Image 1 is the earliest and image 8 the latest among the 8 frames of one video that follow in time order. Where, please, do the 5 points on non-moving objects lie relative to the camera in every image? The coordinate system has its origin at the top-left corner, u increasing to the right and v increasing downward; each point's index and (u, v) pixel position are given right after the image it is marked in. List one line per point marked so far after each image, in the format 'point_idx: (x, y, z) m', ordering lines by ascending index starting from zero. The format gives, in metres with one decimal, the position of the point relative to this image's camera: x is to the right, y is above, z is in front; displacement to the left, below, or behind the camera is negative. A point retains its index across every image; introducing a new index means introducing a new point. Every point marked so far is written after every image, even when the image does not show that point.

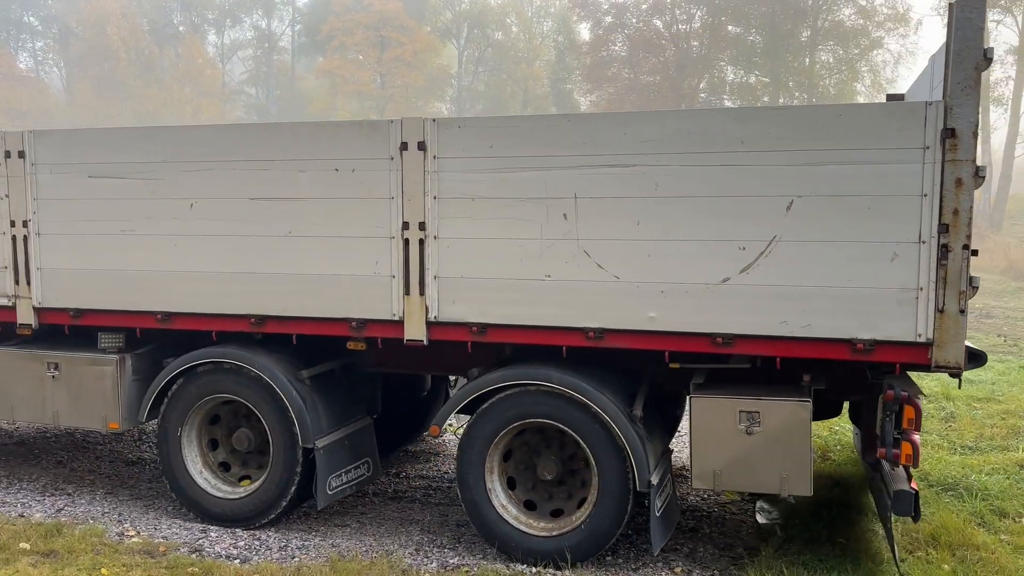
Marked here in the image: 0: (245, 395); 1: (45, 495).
0: (-1.3, -0.5, +4.1) m
1: (-2.5, -1.1, +4.7) m
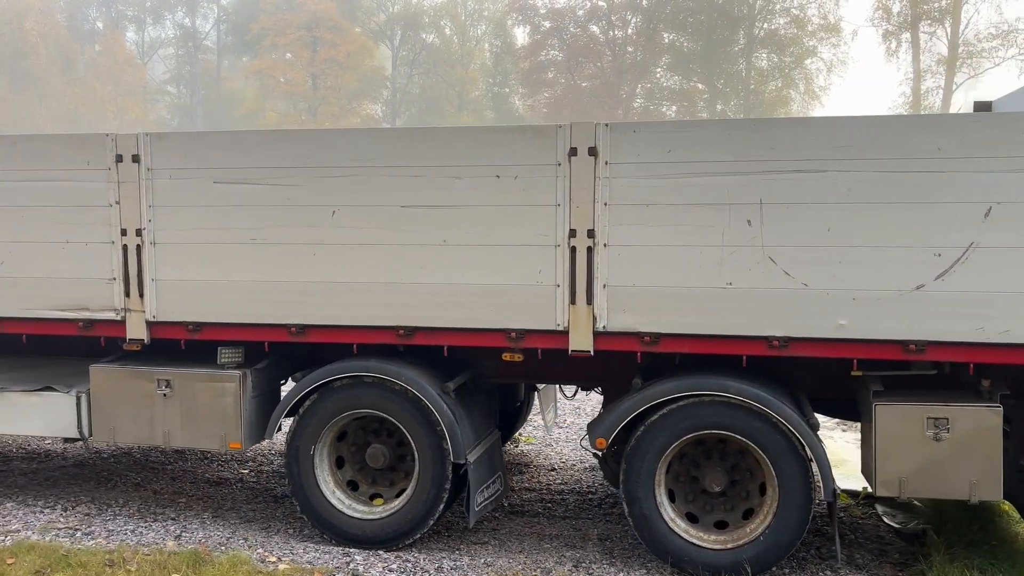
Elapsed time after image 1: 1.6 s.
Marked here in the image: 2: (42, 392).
0: (-0.6, -0.6, +4.0) m
1: (-1.9, -1.2, +4.4) m
2: (-2.4, -0.5, +4.4) m
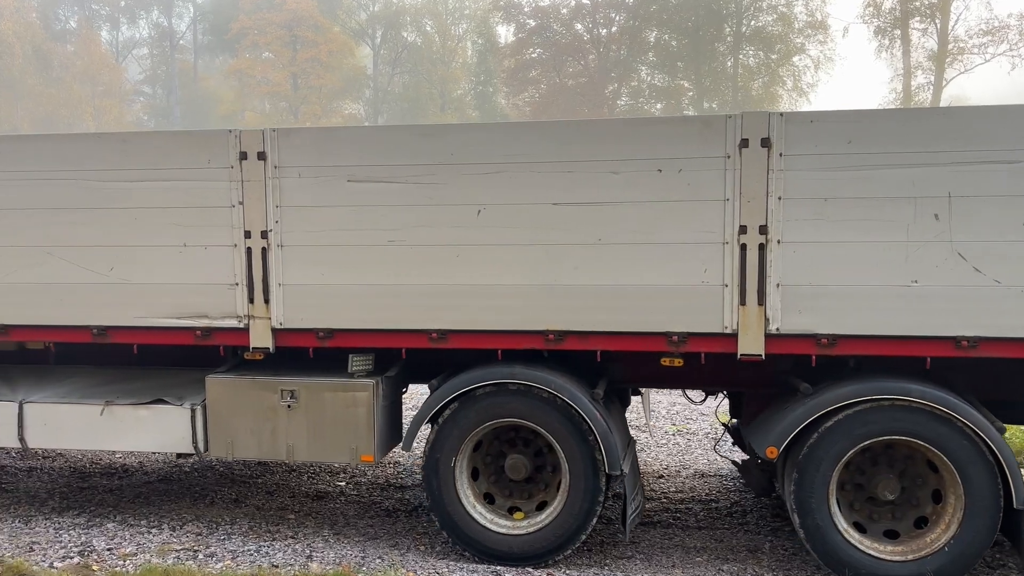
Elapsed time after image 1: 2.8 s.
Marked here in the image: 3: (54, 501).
0: (+0.1, -0.6, +3.7) m
1: (-1.2, -1.2, +4.1) m
2: (-1.7, -0.6, +4.1) m
3: (-2.5, -1.2, +4.8) m
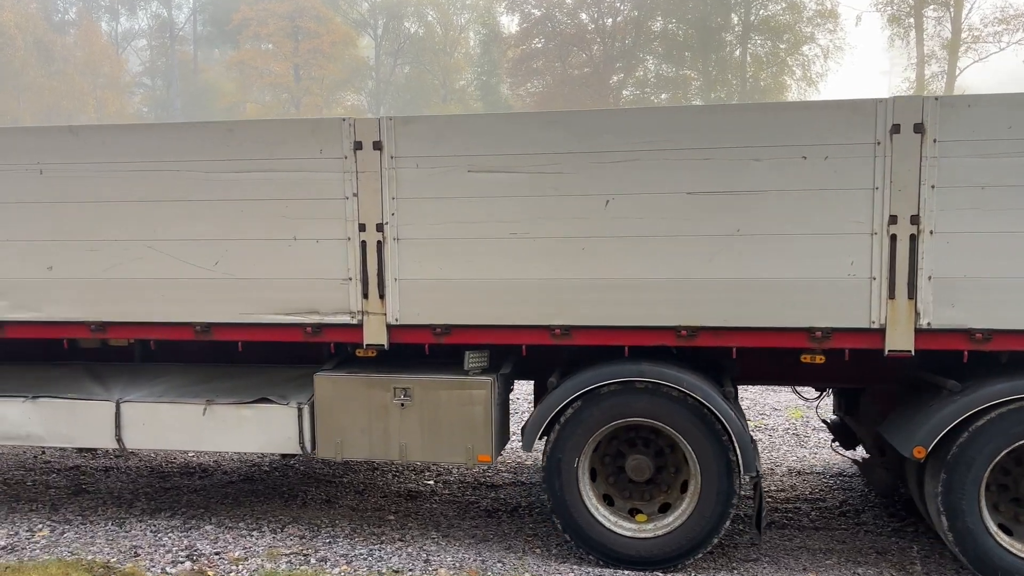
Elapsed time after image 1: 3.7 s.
0: (+0.6, -0.5, +3.6) m
1: (-0.6, -1.2, +4.0) m
2: (-1.2, -0.5, +4.0) m
3: (-2.0, -1.2, +4.6) m
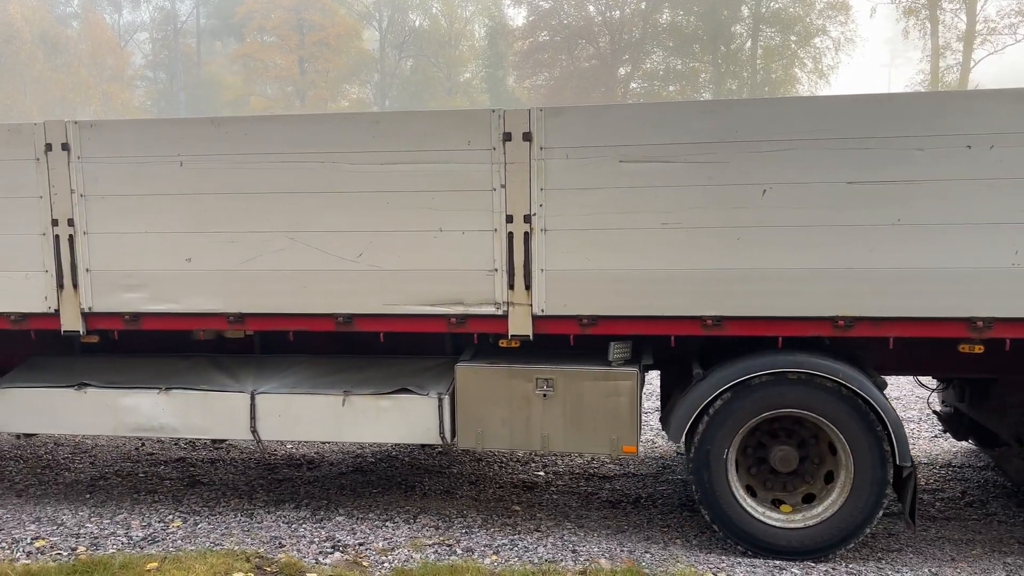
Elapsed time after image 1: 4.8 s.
0: (+1.3, -0.5, +3.6) m
1: (0.0, -1.2, +4.0) m
2: (-0.6, -0.5, +4.0) m
3: (-1.4, -1.1, +4.7) m
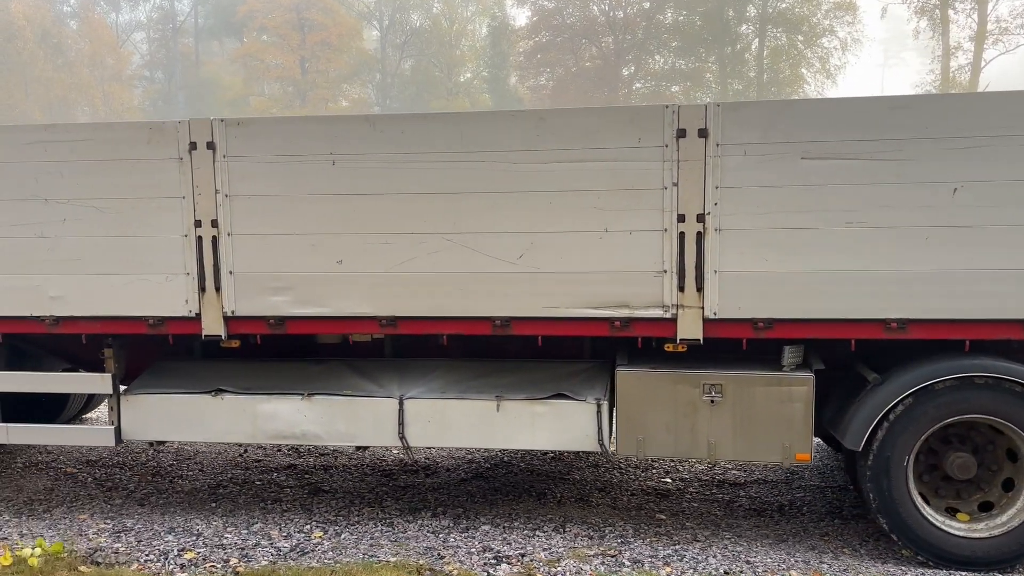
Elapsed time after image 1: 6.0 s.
0: (+2.0, -0.5, +3.5) m
1: (+0.7, -1.2, +3.9) m
2: (+0.2, -0.5, +3.9) m
3: (-0.6, -1.1, +4.5) m
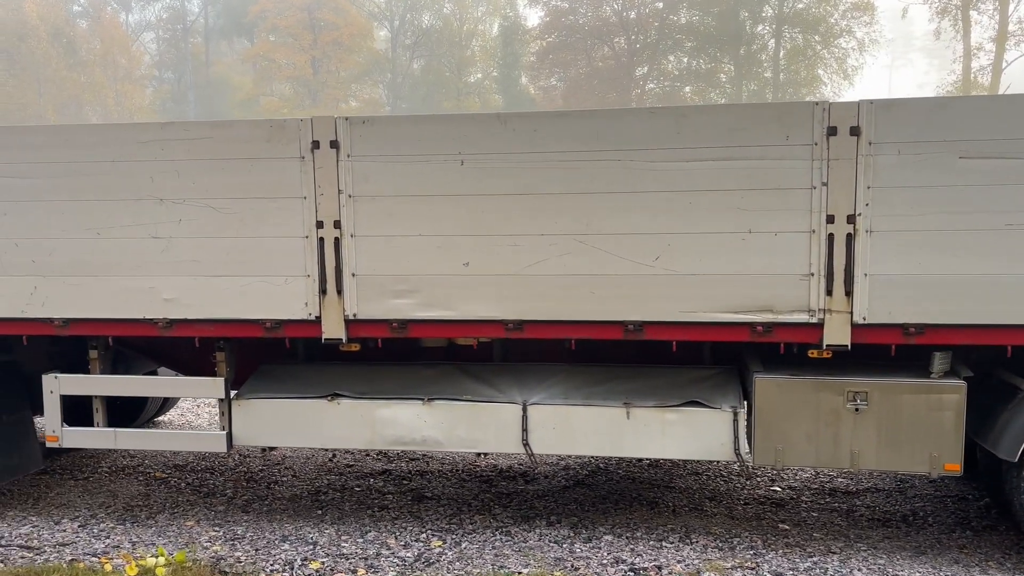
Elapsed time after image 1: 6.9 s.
0: (+2.6, -0.5, +3.4) m
1: (+1.3, -1.2, +3.8) m
2: (+0.7, -0.5, +3.7) m
3: (-0.1, -1.1, +4.4) m
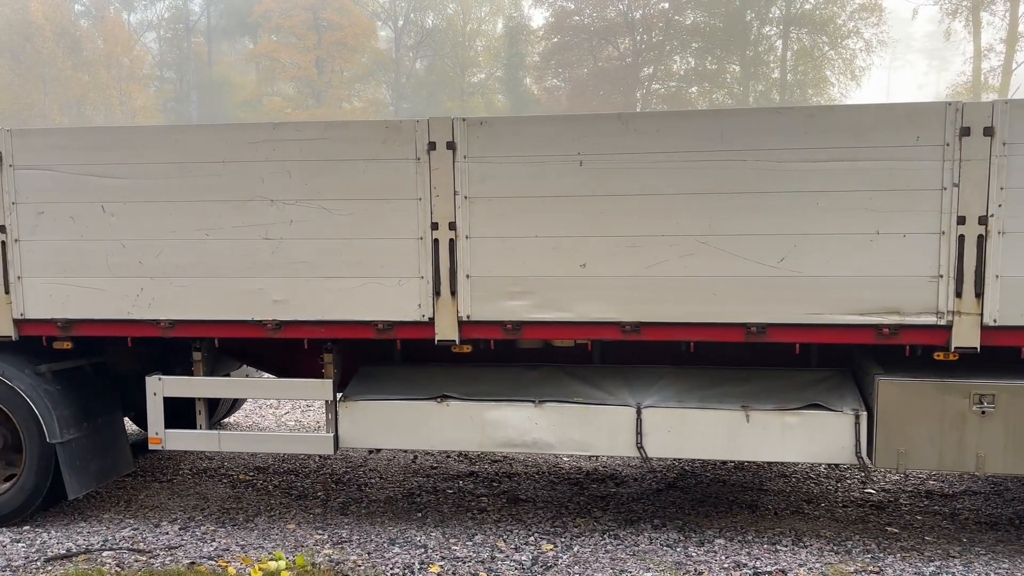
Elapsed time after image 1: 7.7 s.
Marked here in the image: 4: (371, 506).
0: (+3.1, -0.5, +3.3) m
1: (+1.8, -1.2, +3.7) m
2: (+1.3, -0.5, +3.7) m
3: (+0.4, -1.2, +4.4) m
4: (-0.7, -1.1, +4.5) m
